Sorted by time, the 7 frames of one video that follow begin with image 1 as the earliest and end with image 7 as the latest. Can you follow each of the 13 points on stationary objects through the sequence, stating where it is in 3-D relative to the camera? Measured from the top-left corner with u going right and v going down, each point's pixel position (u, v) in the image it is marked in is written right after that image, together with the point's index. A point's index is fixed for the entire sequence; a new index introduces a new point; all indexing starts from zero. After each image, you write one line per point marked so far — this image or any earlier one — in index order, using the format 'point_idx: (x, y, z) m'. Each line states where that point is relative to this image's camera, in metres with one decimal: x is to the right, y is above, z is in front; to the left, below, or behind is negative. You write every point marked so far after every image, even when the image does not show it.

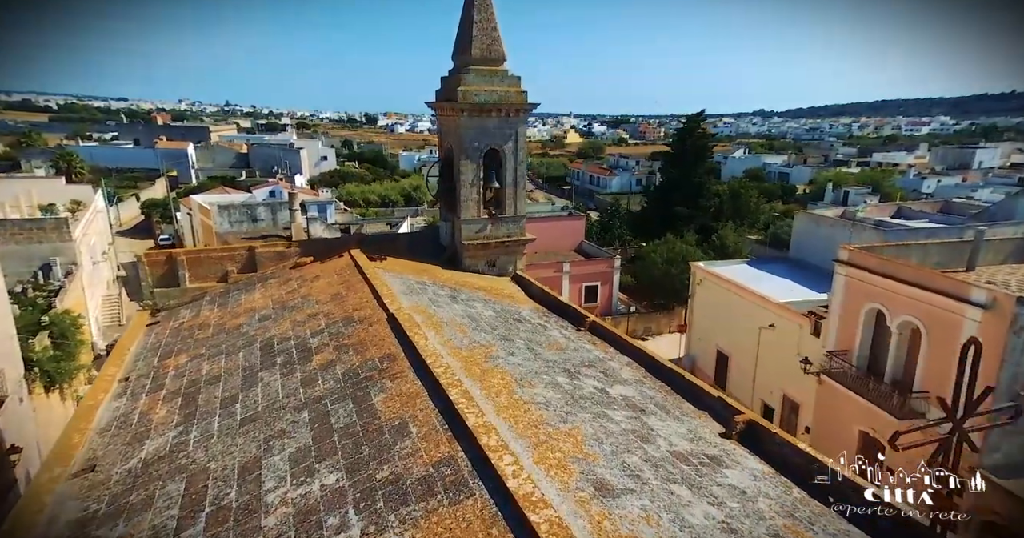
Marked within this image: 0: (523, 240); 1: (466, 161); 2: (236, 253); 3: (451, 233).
0: (+0.2, +0.6, +12.5) m
1: (-0.9, +2.1, +11.7) m
2: (-5.2, +0.3, +10.9) m
3: (-1.3, +0.7, +12.4) m
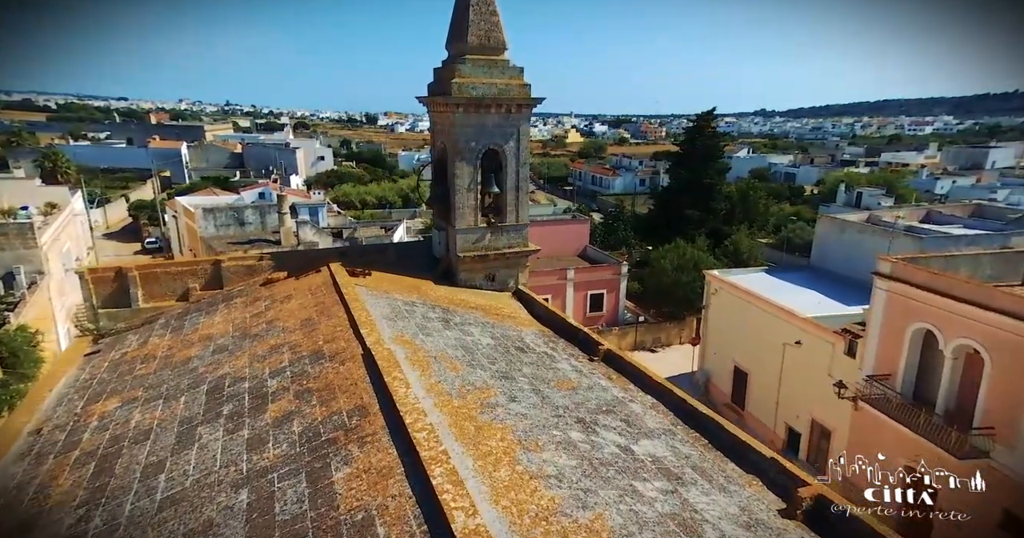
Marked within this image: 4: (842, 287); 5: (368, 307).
0: (+0.2, +0.3, +11.1) m
1: (-0.9, +1.8, +10.4) m
2: (-5.2, 0.0, +9.6) m
3: (-1.3, +0.5, +11.0) m
4: (+9.6, -0.6, +16.8) m
5: (-1.9, -0.5, +7.8) m
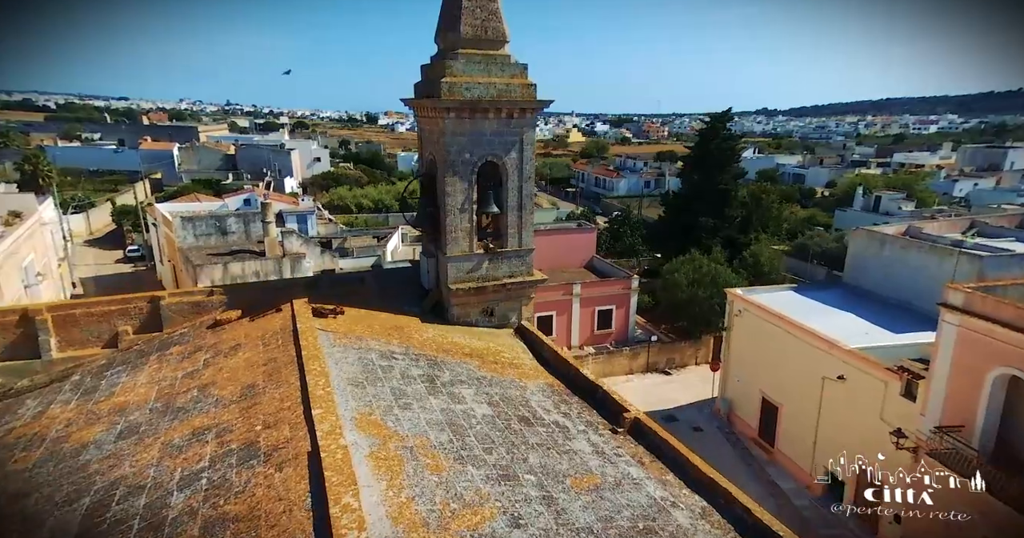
0: (+0.3, -0.2, +9.4) m
1: (-0.9, +1.3, +8.6) m
2: (-5.1, -0.5, +7.8) m
3: (-1.2, -0.1, +9.3) m
4: (+9.6, -1.1, +15.0) m
5: (-1.9, -1.0, +6.0) m
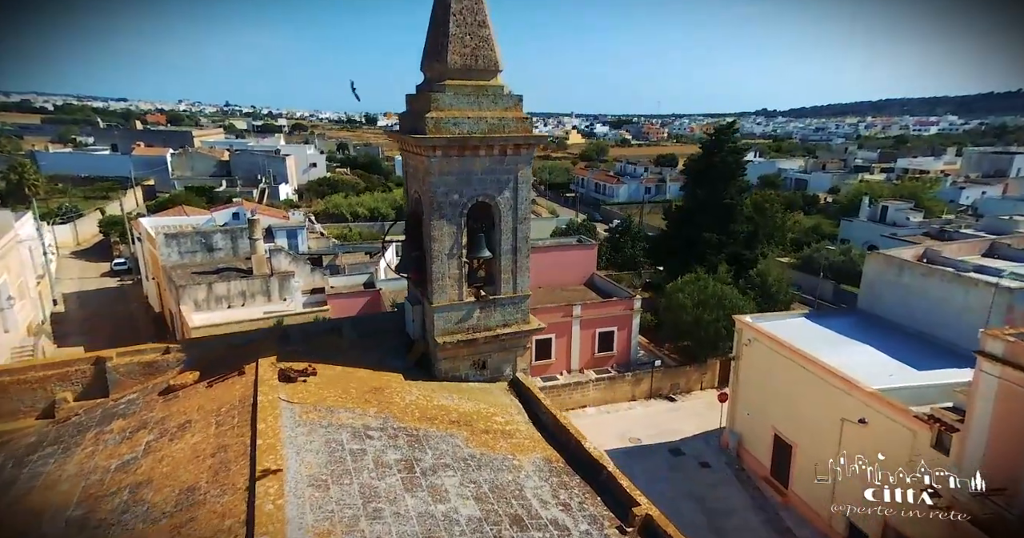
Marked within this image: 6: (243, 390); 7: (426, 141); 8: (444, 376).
0: (+0.2, -0.9, +8.5) m
1: (-0.9, +0.6, +7.7) m
2: (-5.2, -1.2, +6.9) m
3: (-1.3, -0.8, +8.3) m
4: (+9.5, -1.8, +14.1) m
5: (-2.0, -1.7, +5.1) m
6: (-3.1, -1.4, +6.6) m
7: (-1.1, +1.6, +7.2) m
8: (-0.9, -1.5, +8.1) m
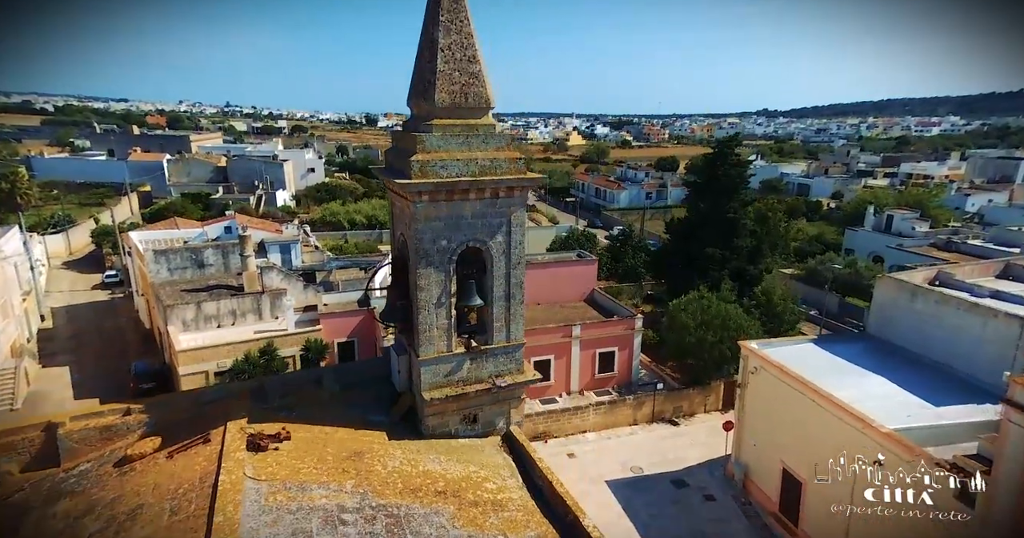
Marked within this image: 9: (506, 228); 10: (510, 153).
0: (+0.1, -1.5, +7.9) m
1: (-1.0, 0.0, +7.1) m
2: (-5.3, -1.8, +6.3) m
3: (-1.4, -1.4, +7.8) m
4: (+9.4, -2.4, +13.5) m
5: (-2.1, -2.4, +4.5) m
6: (-3.1, -2.0, +6.0) m
7: (-1.2, +0.9, +6.6) m
8: (-1.0, -2.1, +7.5) m
9: (-0.1, +0.5, +7.3) m
10: (0.0, +1.4, +7.1) m
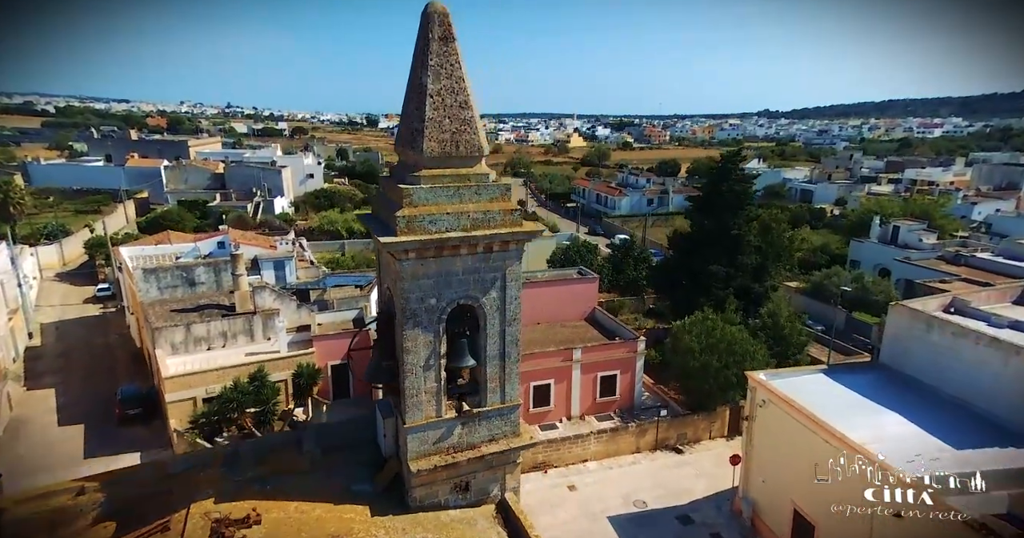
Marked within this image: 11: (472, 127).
0: (0.0, -2.2, +7.3) m
1: (-1.1, -0.7, +6.5) m
2: (-5.4, -2.5, +5.7) m
3: (-1.5, -2.1, +7.2) m
4: (+9.4, -3.1, +12.9) m
5: (-2.1, -3.1, +3.9) m
6: (-3.2, -2.7, +5.4) m
7: (-1.2, +0.2, +6.0) m
8: (-1.1, -2.8, +6.9) m
9: (-0.1, -0.2, +6.8) m
10: (-0.1, +0.7, +6.5) m
11: (-0.5, +1.6, +6.4) m
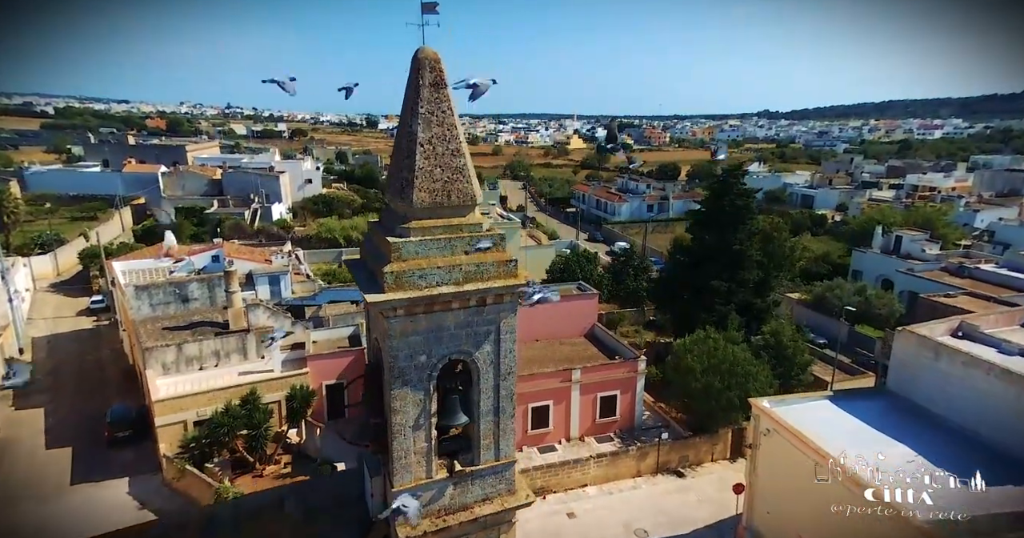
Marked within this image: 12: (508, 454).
0: (0.0, -2.8, +6.9) m
1: (-1.2, -1.3, +6.1) m
2: (-5.4, -3.1, +5.3) m
3: (-1.5, -2.7, +6.8) m
4: (+9.3, -3.7, +12.5) m
5: (-2.2, -3.6, +3.6) m
6: (-3.3, -3.3, +5.0) m
7: (-1.3, -0.3, +5.6) m
8: (-1.2, -3.4, +6.5) m
9: (-0.2, -0.8, +6.4) m
10: (-0.1, +0.2, +6.2) m
11: (-0.5, +1.0, +6.1) m
12: (0.0, -2.2, +6.9) m
